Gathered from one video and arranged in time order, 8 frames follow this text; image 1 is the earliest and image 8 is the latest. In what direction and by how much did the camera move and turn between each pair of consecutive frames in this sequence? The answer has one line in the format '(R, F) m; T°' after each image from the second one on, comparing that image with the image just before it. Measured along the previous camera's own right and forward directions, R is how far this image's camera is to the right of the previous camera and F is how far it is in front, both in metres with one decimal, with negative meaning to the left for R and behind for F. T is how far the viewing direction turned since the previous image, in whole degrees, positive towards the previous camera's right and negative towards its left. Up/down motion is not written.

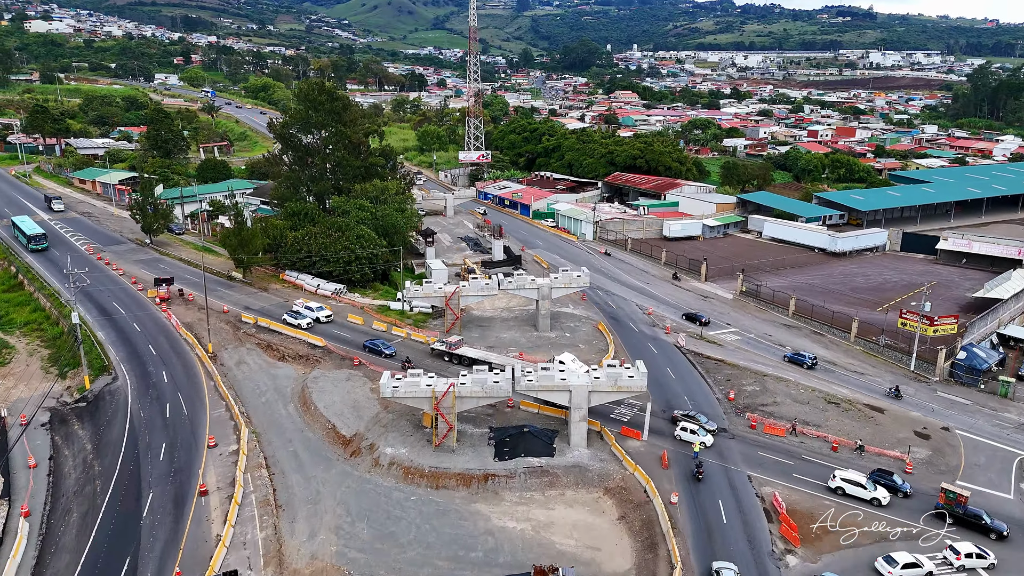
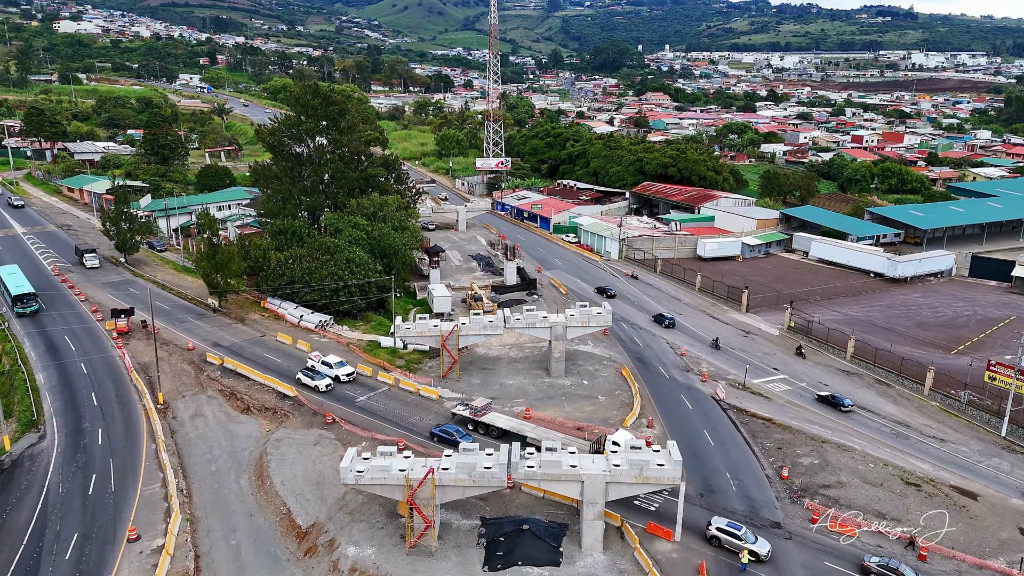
(+1.0, +6.9) m; -2°
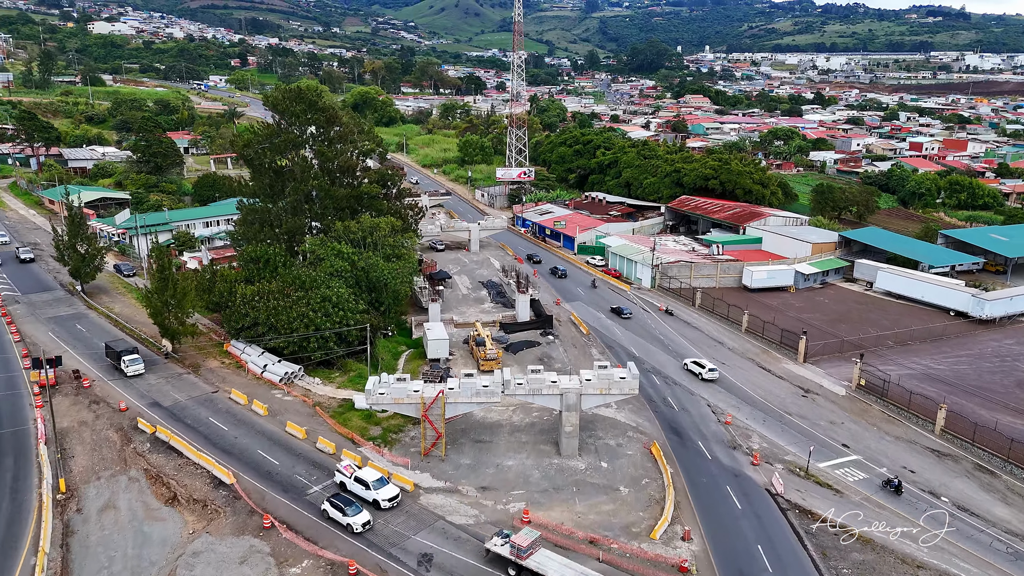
(+1.4, +8.1) m; -3°
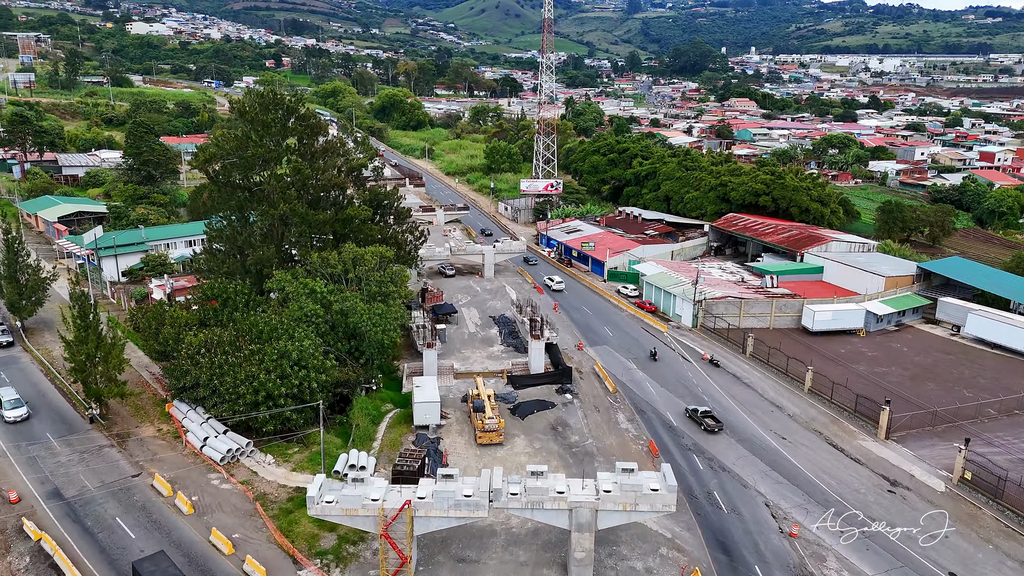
(+1.3, +8.1) m; -3°
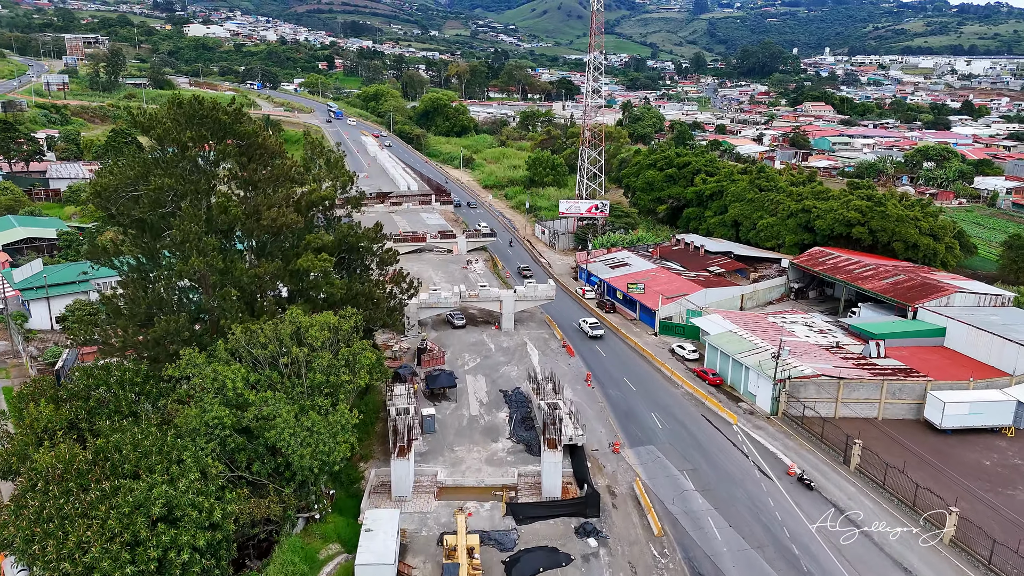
(+1.9, +11.5) m; -5°
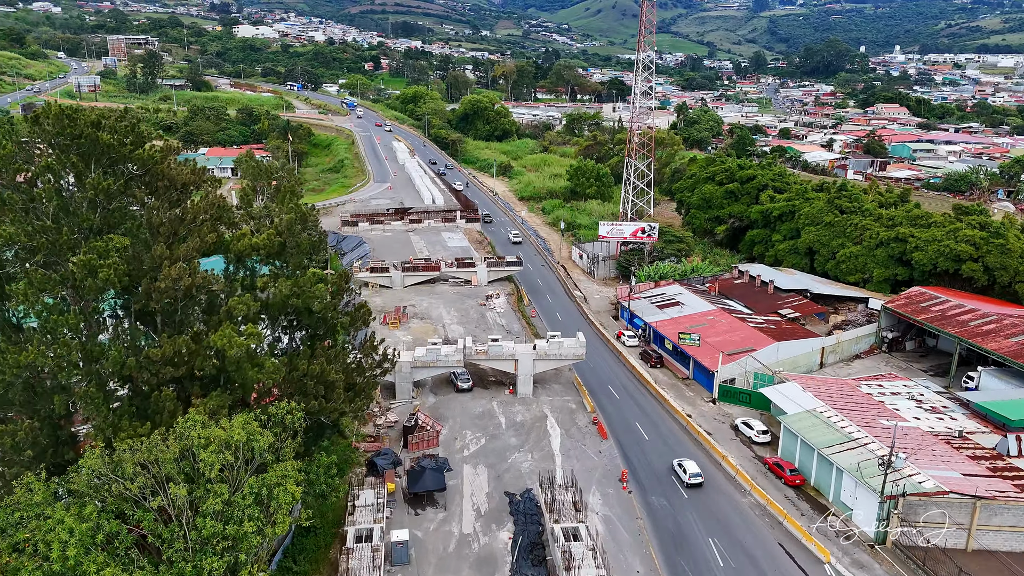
(+1.5, +9.2) m; -4°
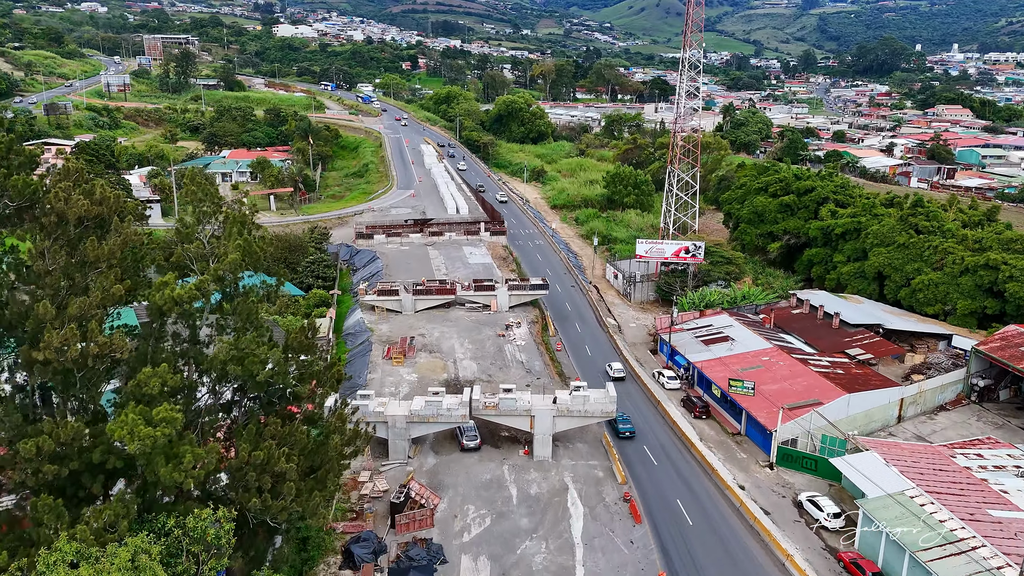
(+0.8, +5.8) m; -3°
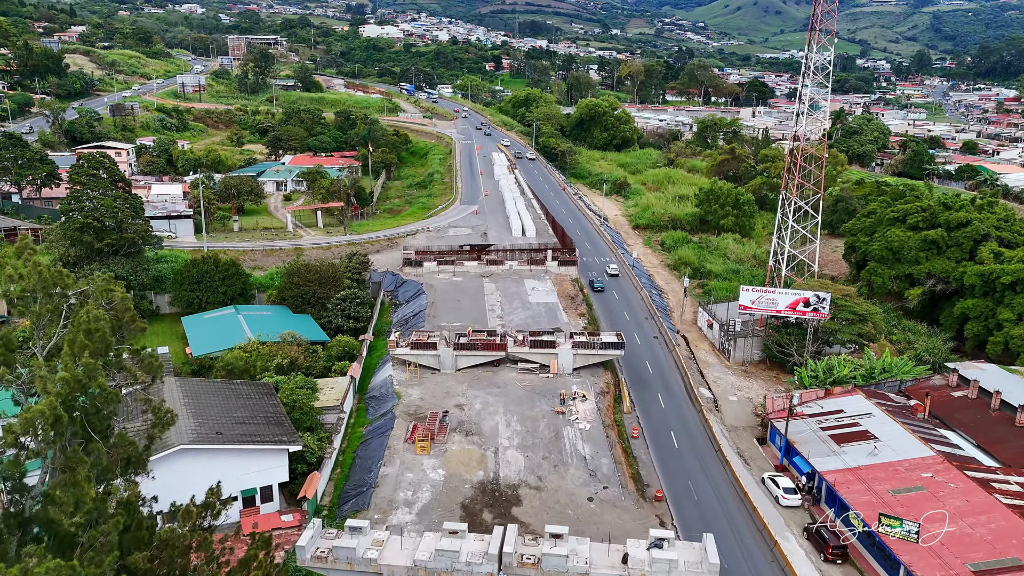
(+0.6, +9.3) m; -6°
